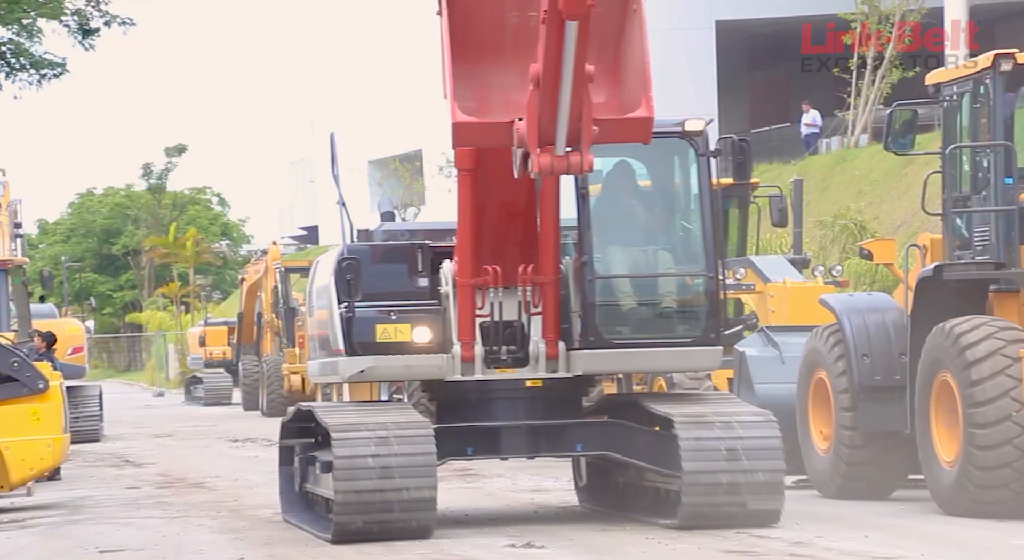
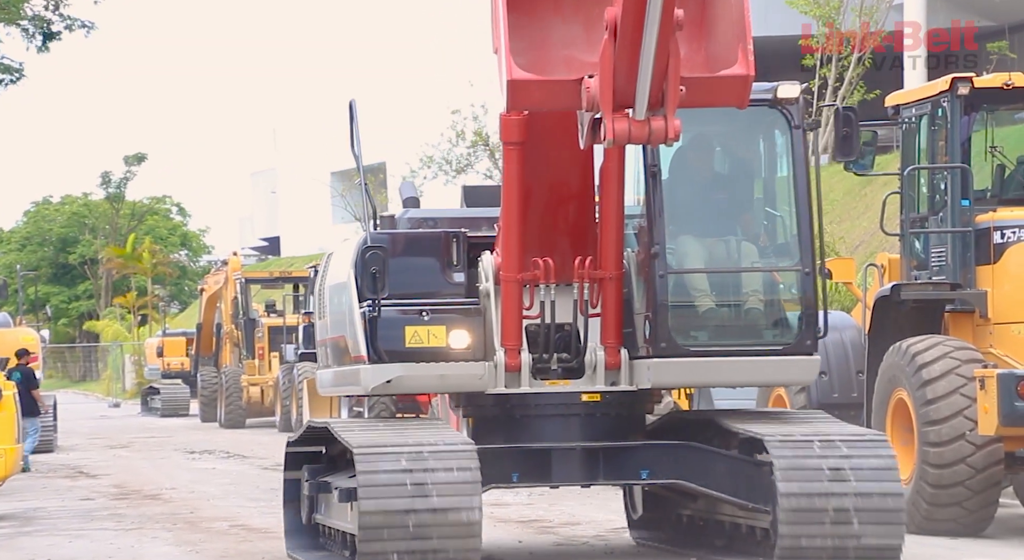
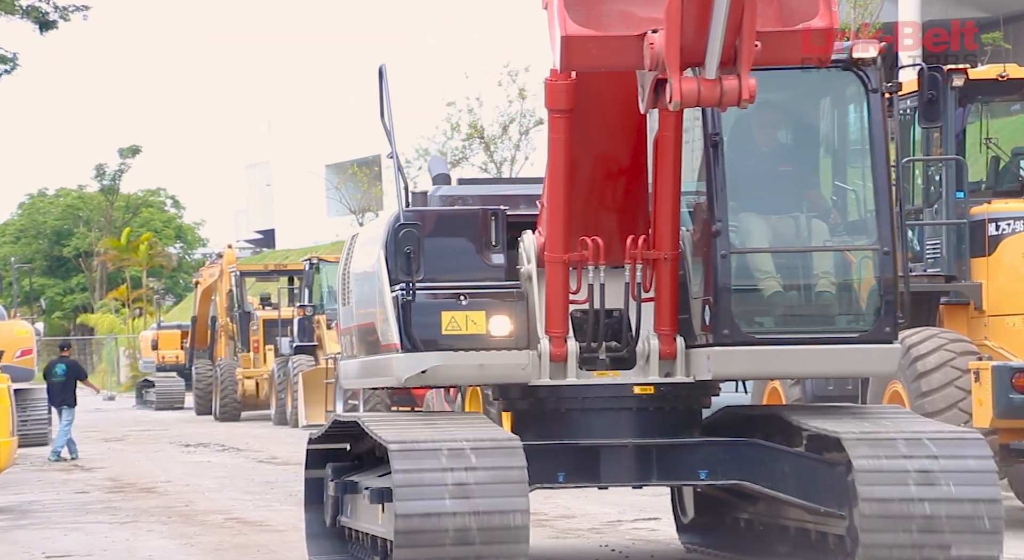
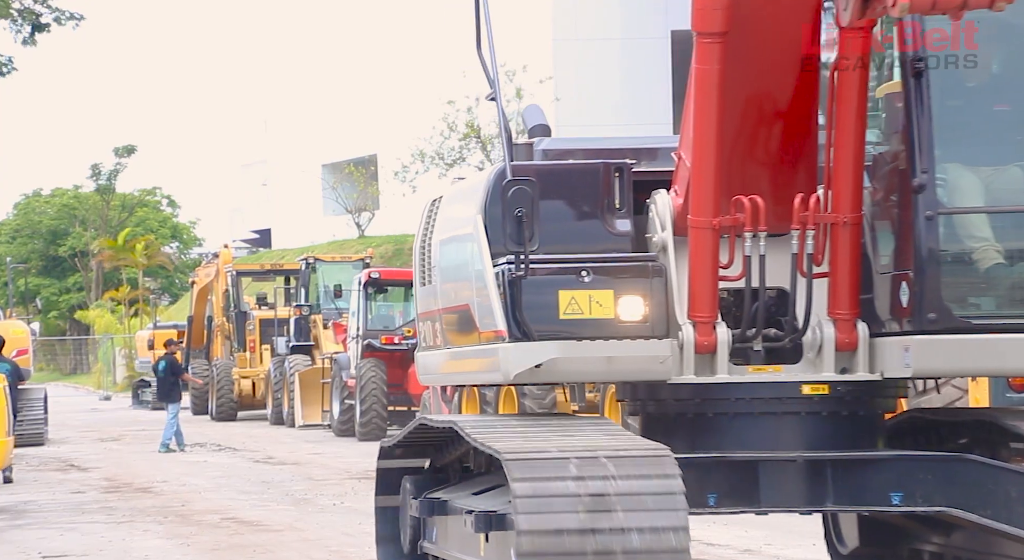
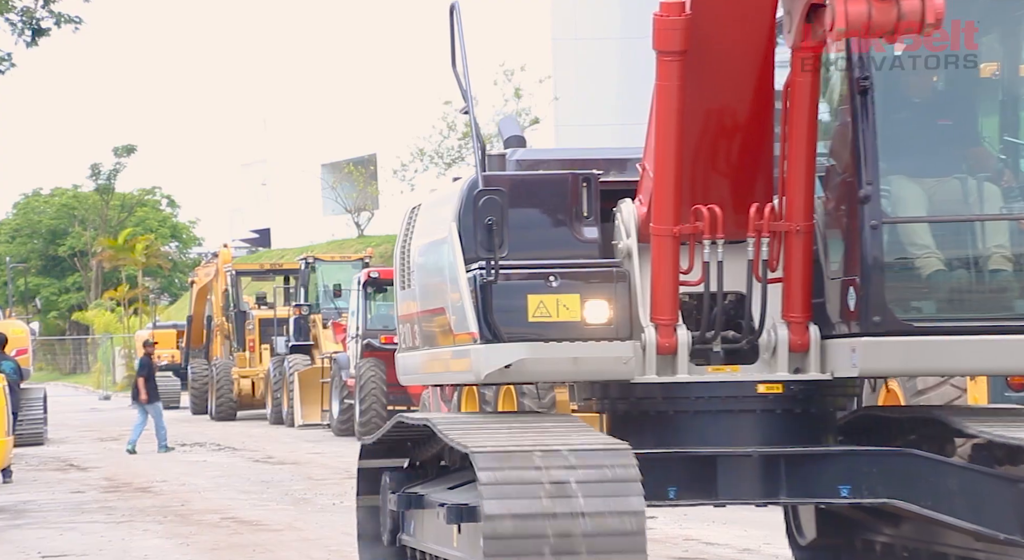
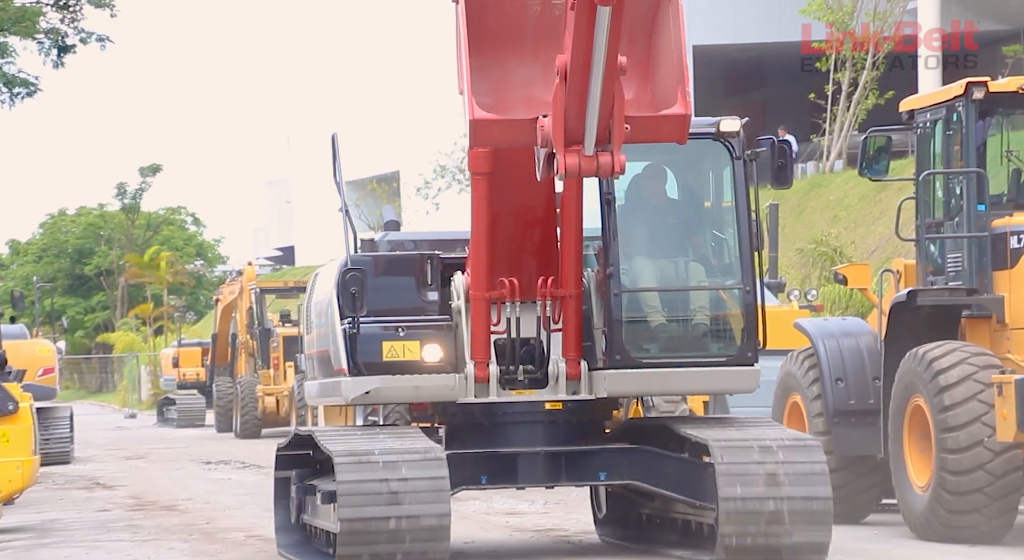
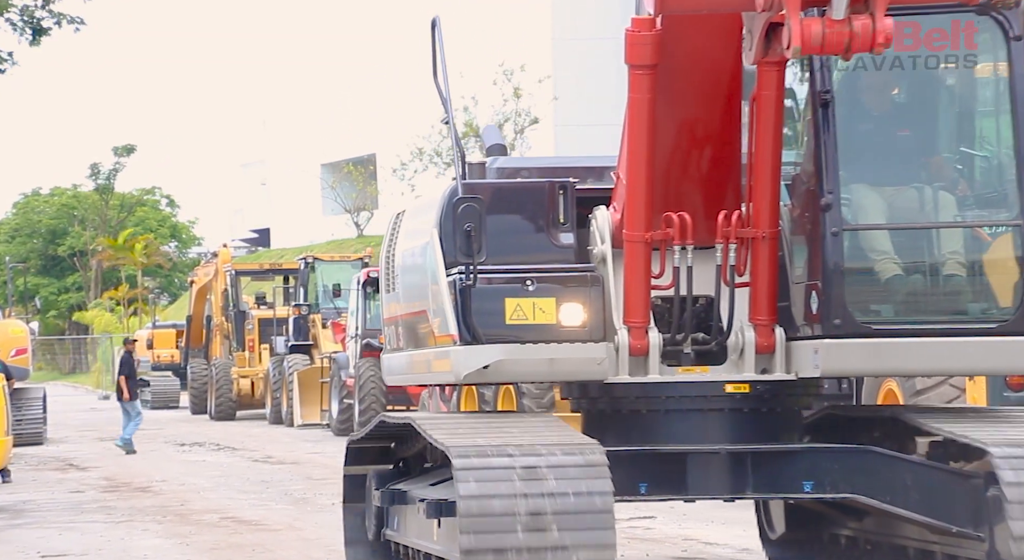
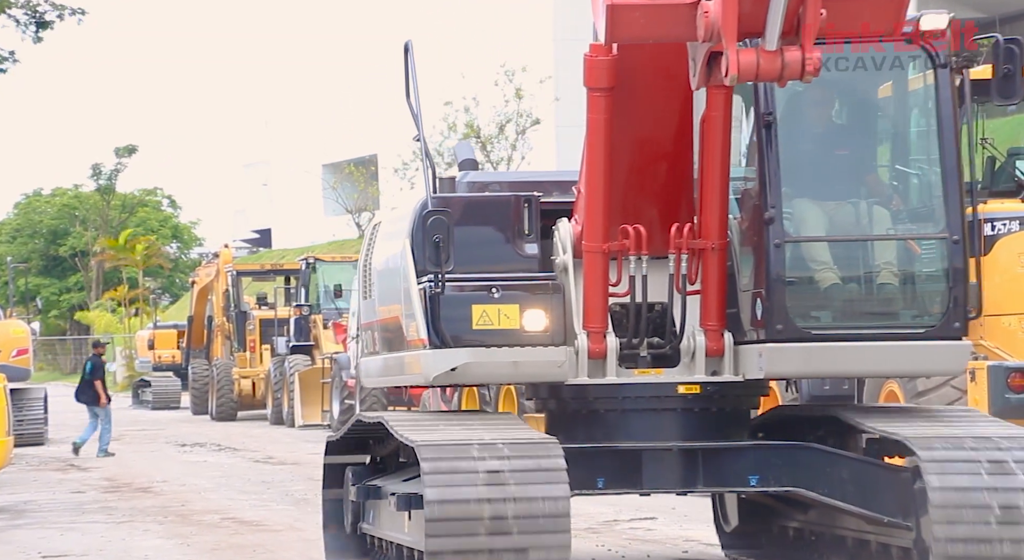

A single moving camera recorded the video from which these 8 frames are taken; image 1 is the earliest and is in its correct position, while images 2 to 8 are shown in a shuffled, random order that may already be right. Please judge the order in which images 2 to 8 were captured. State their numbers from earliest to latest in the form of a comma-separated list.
6, 2, 3, 8, 7, 5, 4
